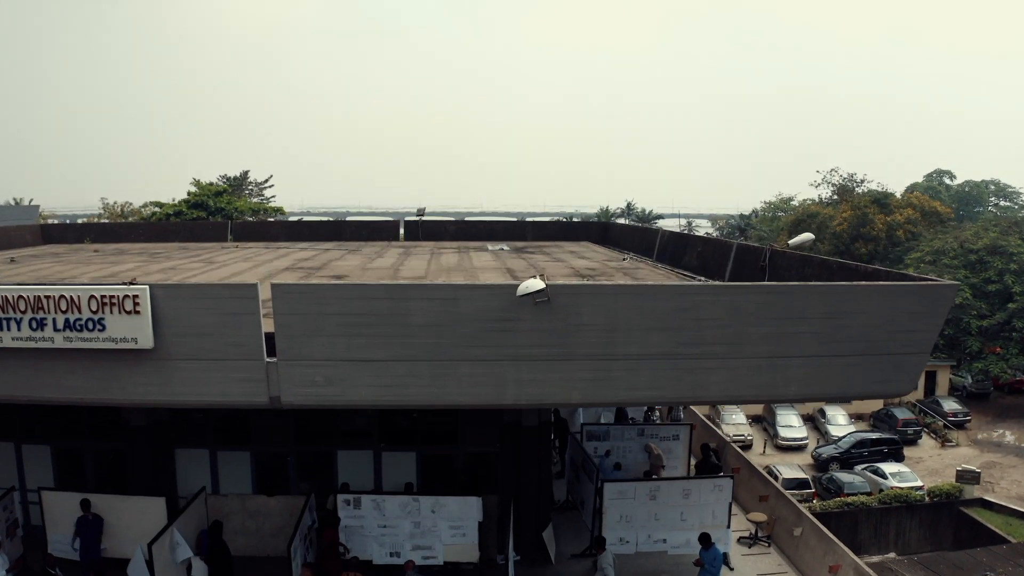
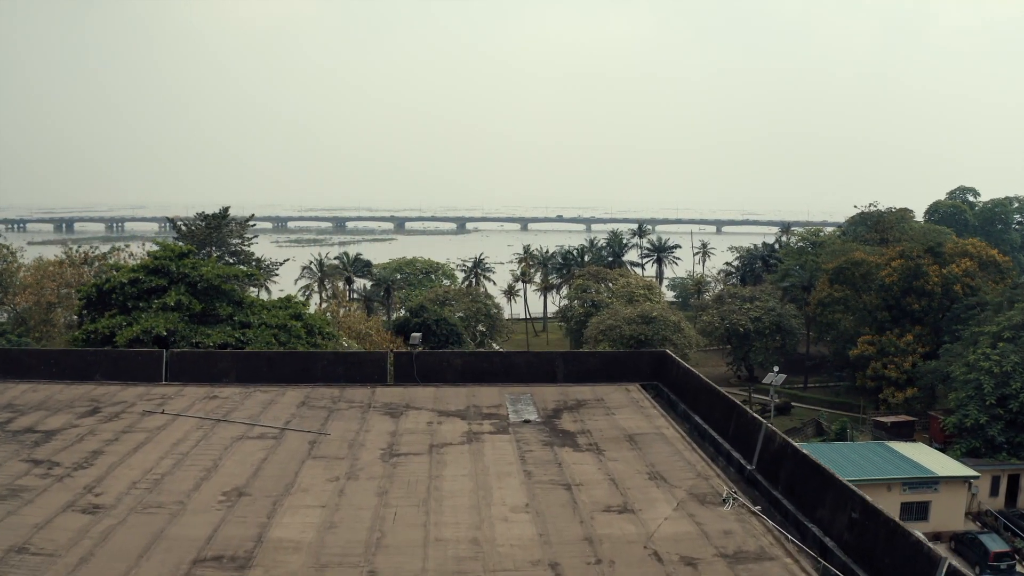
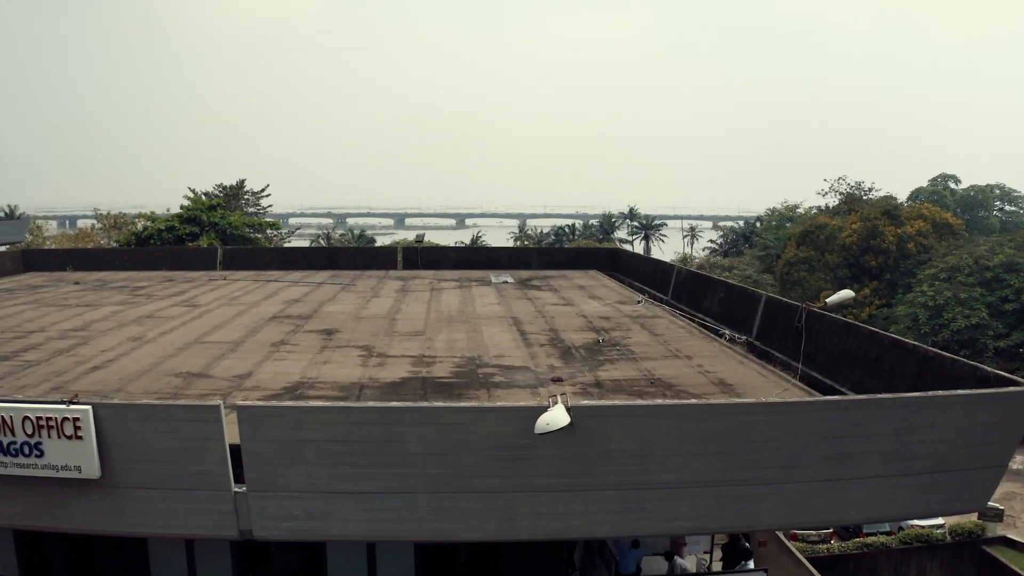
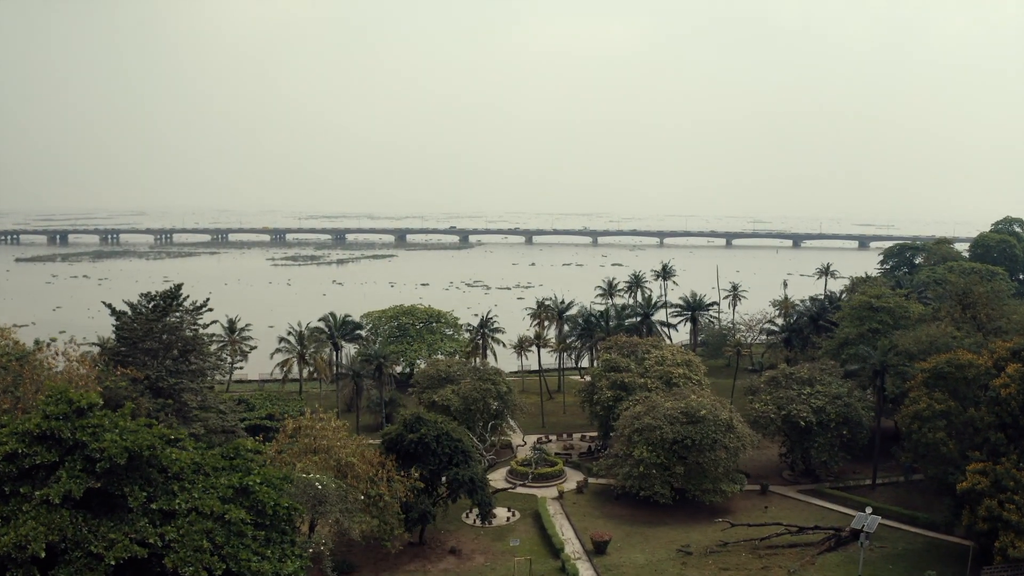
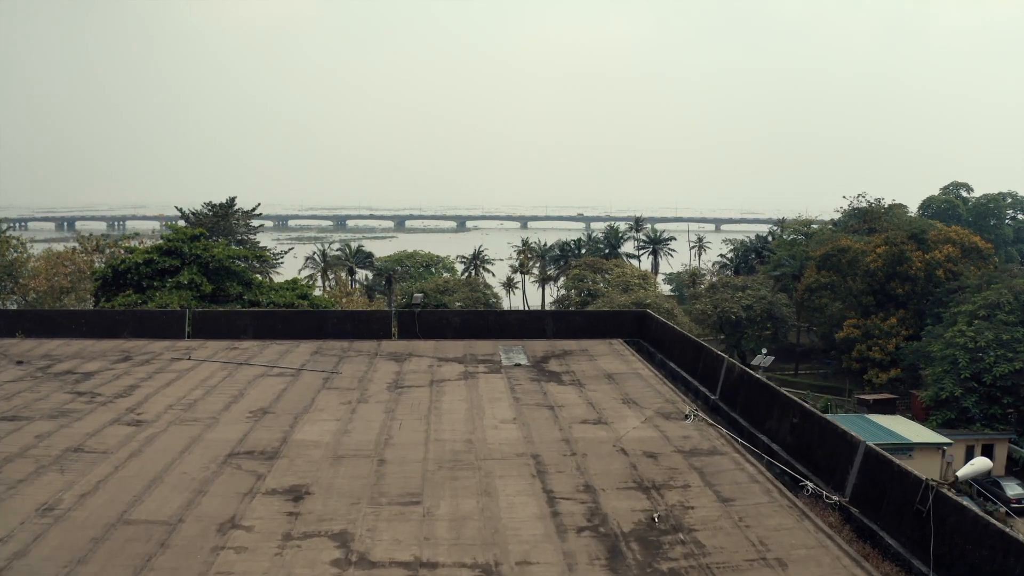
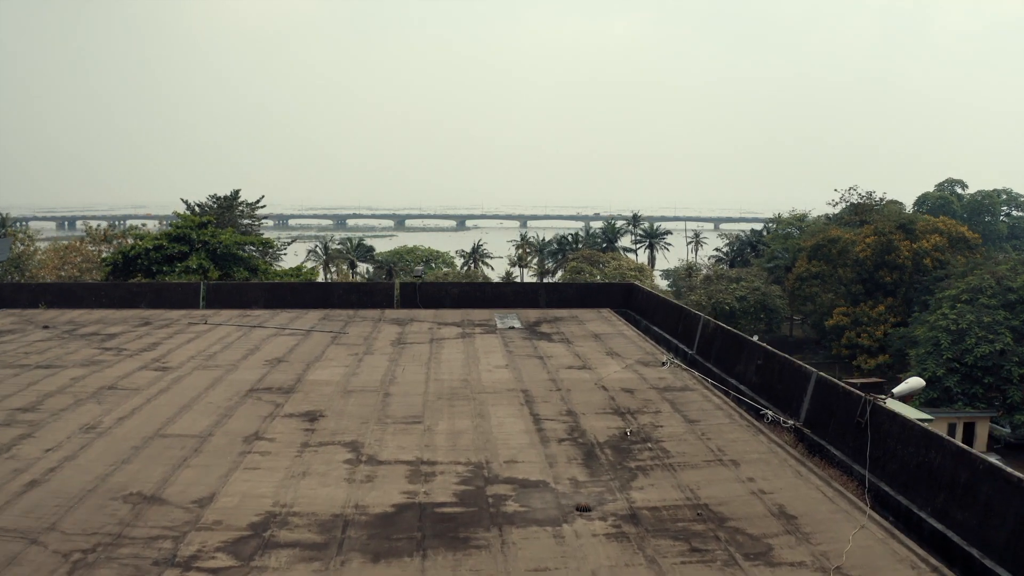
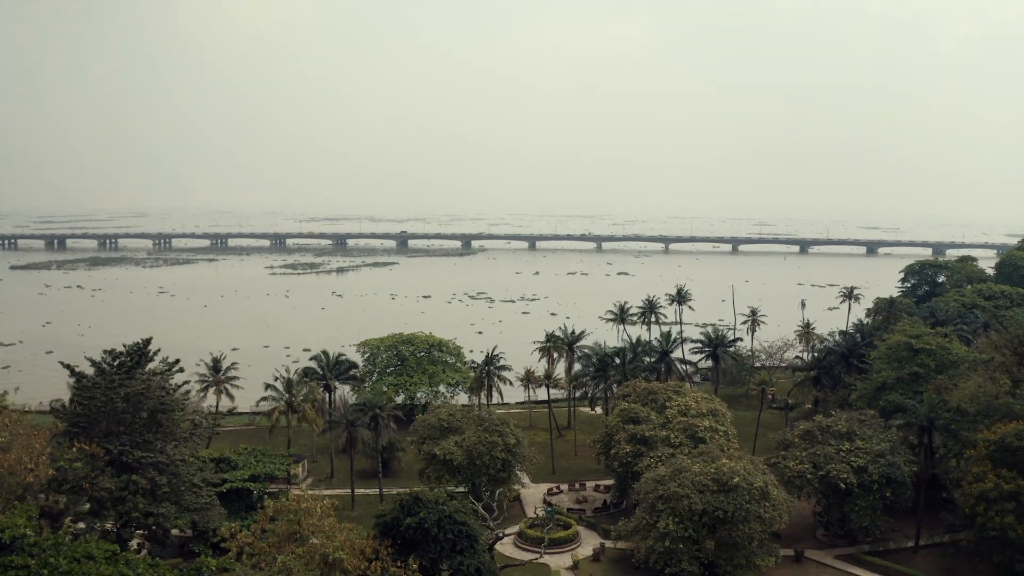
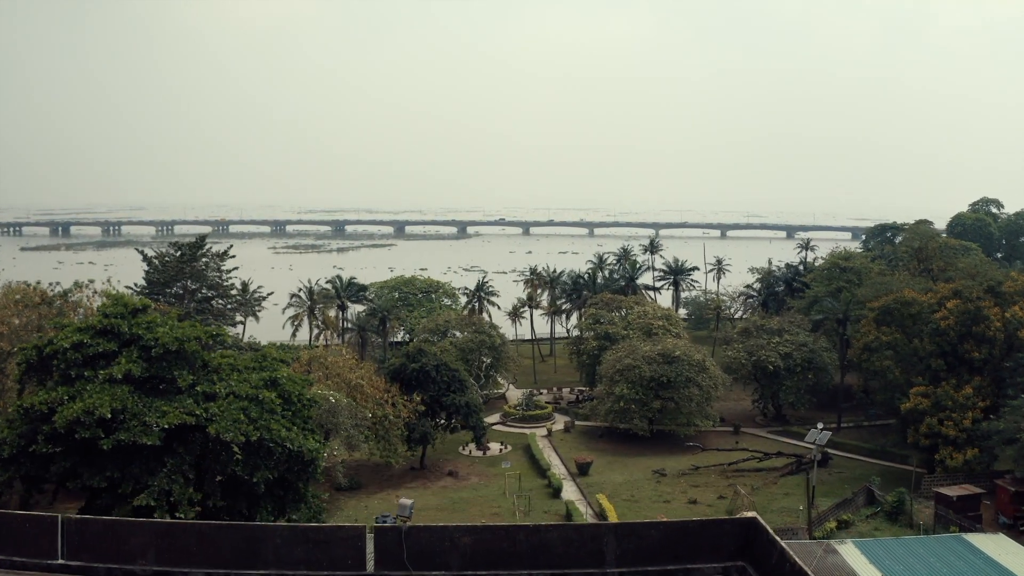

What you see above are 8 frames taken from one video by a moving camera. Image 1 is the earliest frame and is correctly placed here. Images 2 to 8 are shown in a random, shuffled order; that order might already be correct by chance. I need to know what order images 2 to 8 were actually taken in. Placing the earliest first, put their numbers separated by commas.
3, 6, 5, 2, 8, 4, 7
